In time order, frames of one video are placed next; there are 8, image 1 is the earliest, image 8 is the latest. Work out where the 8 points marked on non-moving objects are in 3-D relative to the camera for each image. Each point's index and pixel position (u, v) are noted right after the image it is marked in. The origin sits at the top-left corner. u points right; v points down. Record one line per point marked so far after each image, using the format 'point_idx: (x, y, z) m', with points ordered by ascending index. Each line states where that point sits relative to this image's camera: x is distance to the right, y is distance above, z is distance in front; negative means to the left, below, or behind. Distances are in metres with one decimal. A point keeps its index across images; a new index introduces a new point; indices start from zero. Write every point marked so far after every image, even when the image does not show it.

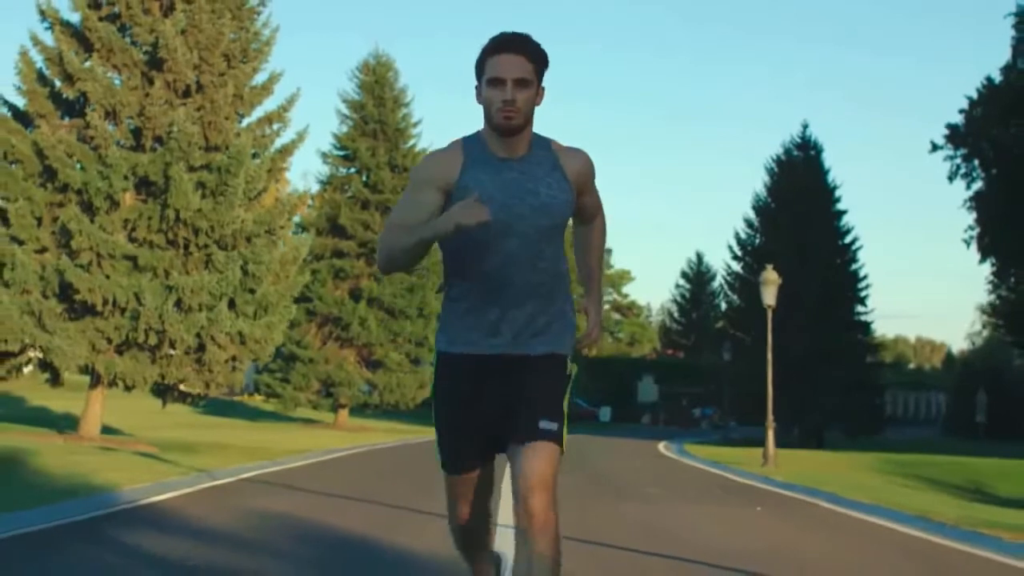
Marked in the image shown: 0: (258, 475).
0: (-3.5, -2.6, +19.5) m
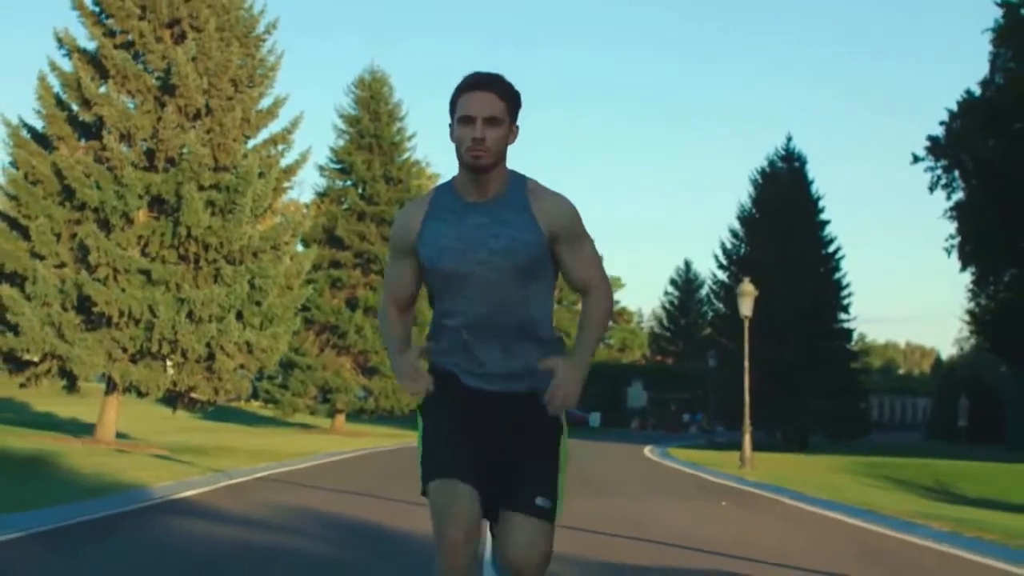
0: (-3.6, -2.8, +21.3) m
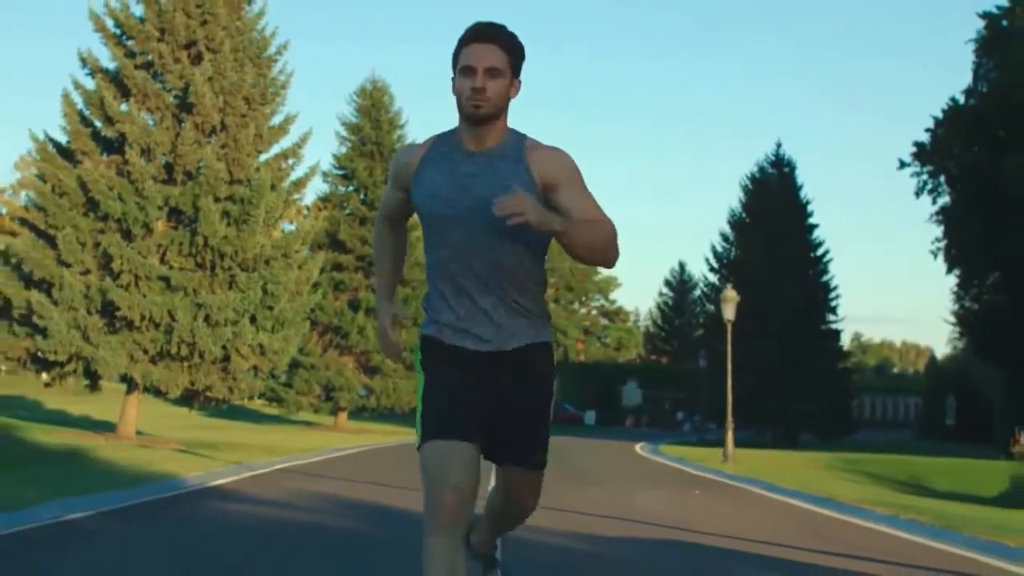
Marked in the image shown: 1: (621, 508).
0: (-3.7, -3.0, +23.3) m
1: (+1.4, -2.8, +17.6) m
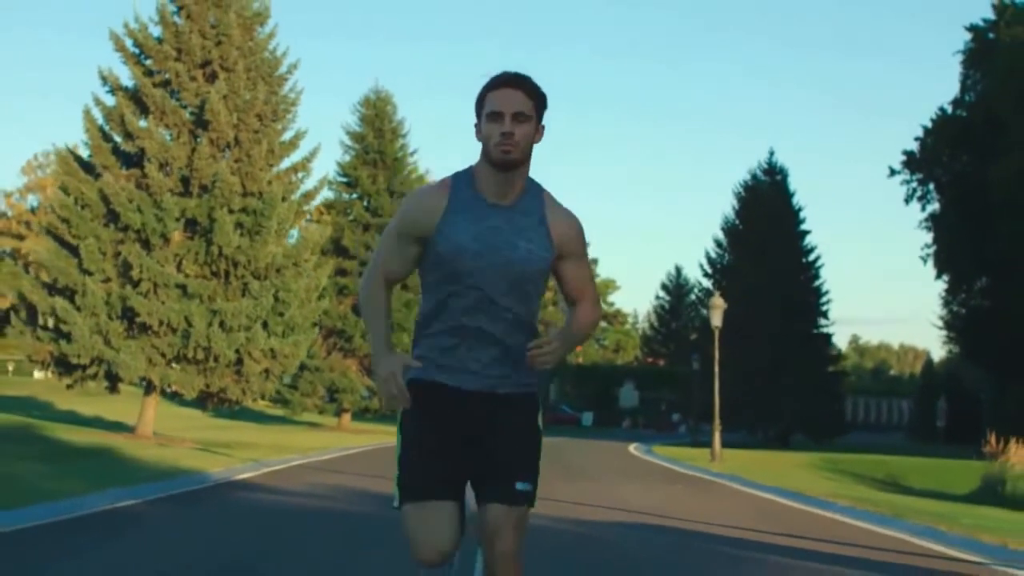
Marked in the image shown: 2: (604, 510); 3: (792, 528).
0: (-3.7, -3.2, +25.0) m
1: (+1.4, -2.9, +19.3) m
2: (+1.1, -2.7, +17.2) m
3: (+3.1, -2.7, +15.8) m
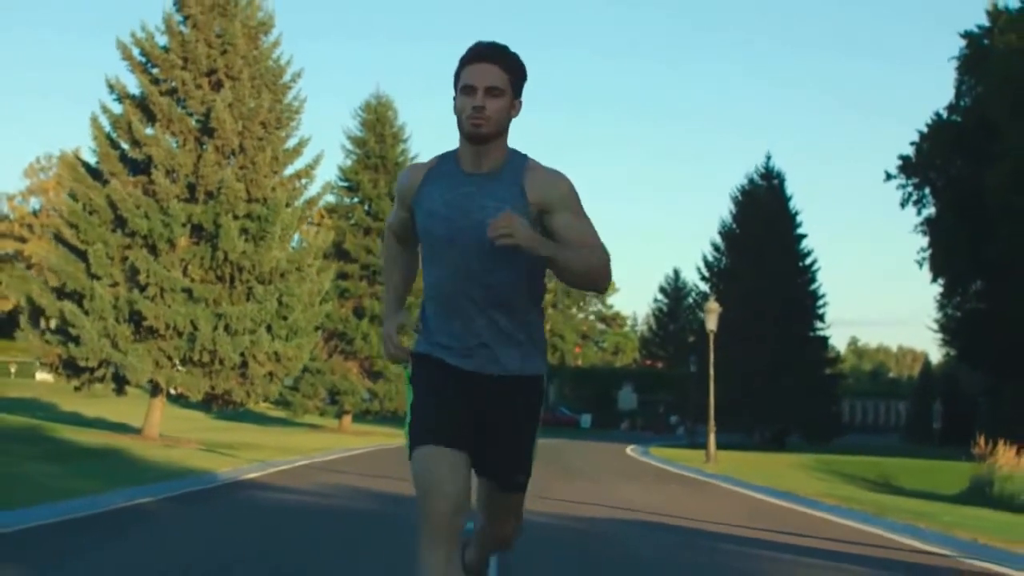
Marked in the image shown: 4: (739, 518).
0: (-3.7, -3.3, +25.7) m
1: (+1.4, -3.0, +20.1) m
2: (+1.1, -2.8, +17.9) m
3: (+3.1, -2.8, +16.5) m
4: (+2.8, -2.8, +17.2) m
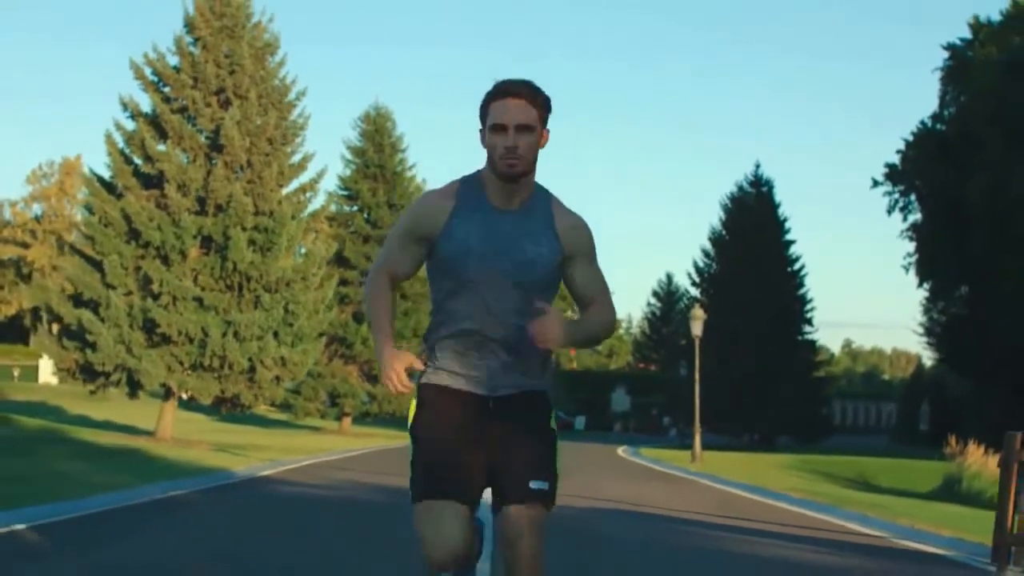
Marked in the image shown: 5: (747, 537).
0: (-3.8, -3.5, +27.5) m
1: (+1.3, -3.2, +21.8) m
2: (+1.0, -3.0, +19.7) m
3: (+3.0, -3.0, +18.3) m
4: (+2.7, -3.0, +18.9) m
5: (+2.5, -2.6, +14.7) m
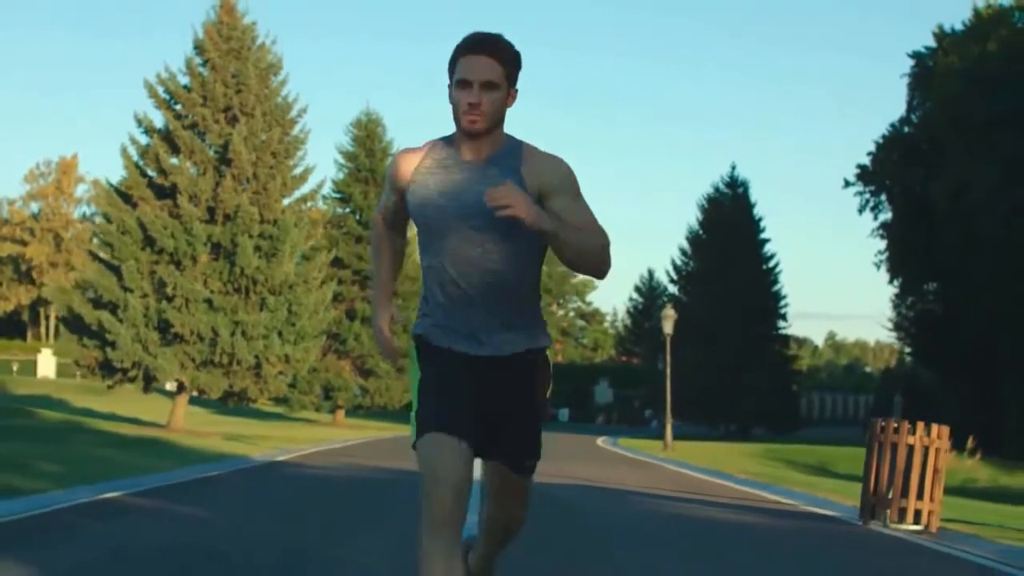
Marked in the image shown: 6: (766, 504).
0: (-4.2, -3.6, +30.6) m
1: (+1.0, -3.4, +25.0) m
2: (+0.8, -3.2, +22.9) m
3: (+2.8, -3.1, +21.4) m
4: (+2.5, -3.2, +22.1) m
5: (+2.3, -2.8, +17.9) m
6: (+3.2, -2.8, +17.7) m
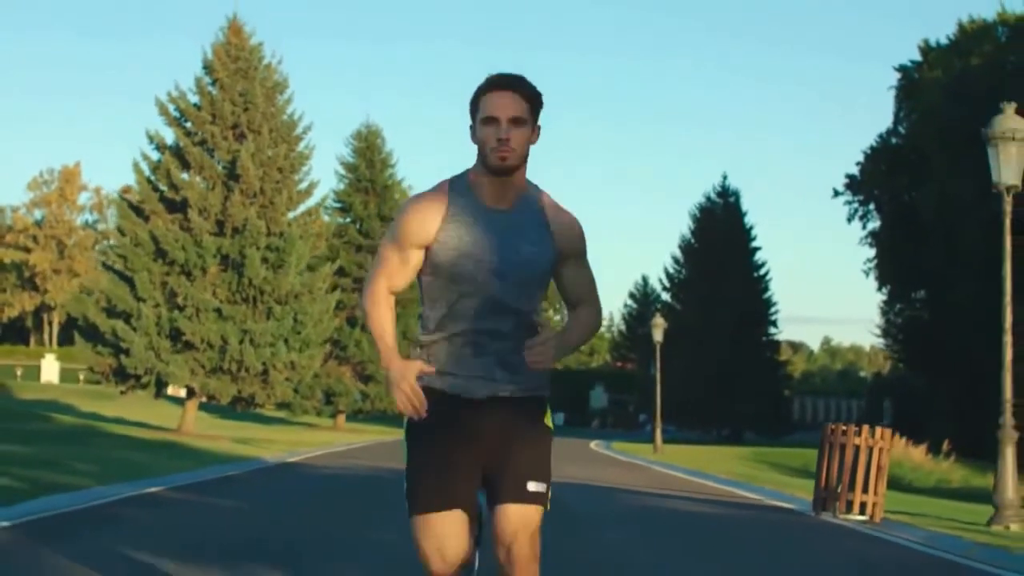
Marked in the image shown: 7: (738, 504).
0: (-4.3, -3.8, +32.3) m
1: (+0.9, -3.6, +26.7) m
2: (+0.7, -3.4, +24.6) m
3: (+2.7, -3.3, +23.2) m
4: (+2.4, -3.4, +23.9) m
5: (+2.3, -3.0, +19.7) m
6: (+3.2, -3.0, +19.4) m
7: (+3.0, -3.0, +19.3) m
